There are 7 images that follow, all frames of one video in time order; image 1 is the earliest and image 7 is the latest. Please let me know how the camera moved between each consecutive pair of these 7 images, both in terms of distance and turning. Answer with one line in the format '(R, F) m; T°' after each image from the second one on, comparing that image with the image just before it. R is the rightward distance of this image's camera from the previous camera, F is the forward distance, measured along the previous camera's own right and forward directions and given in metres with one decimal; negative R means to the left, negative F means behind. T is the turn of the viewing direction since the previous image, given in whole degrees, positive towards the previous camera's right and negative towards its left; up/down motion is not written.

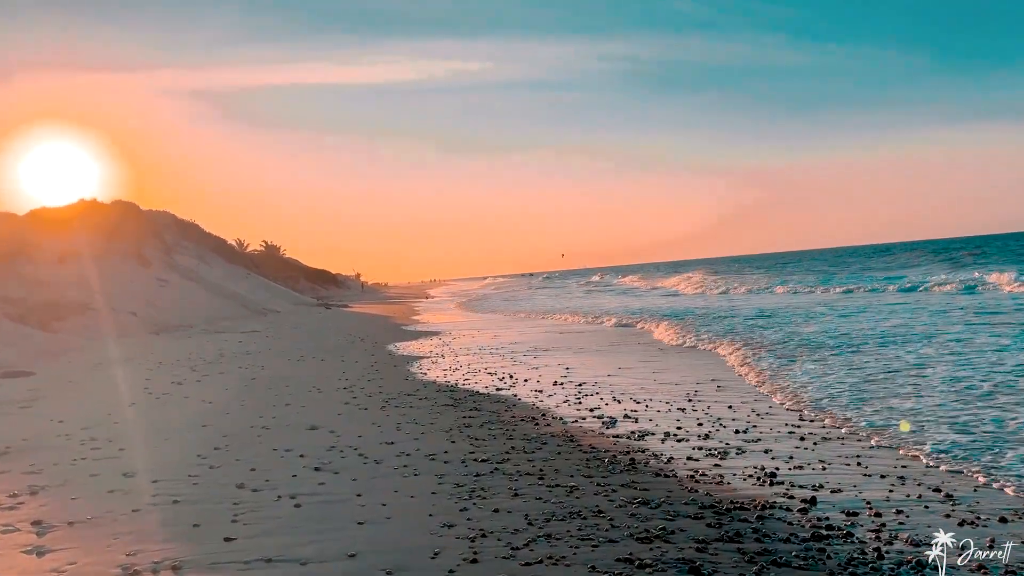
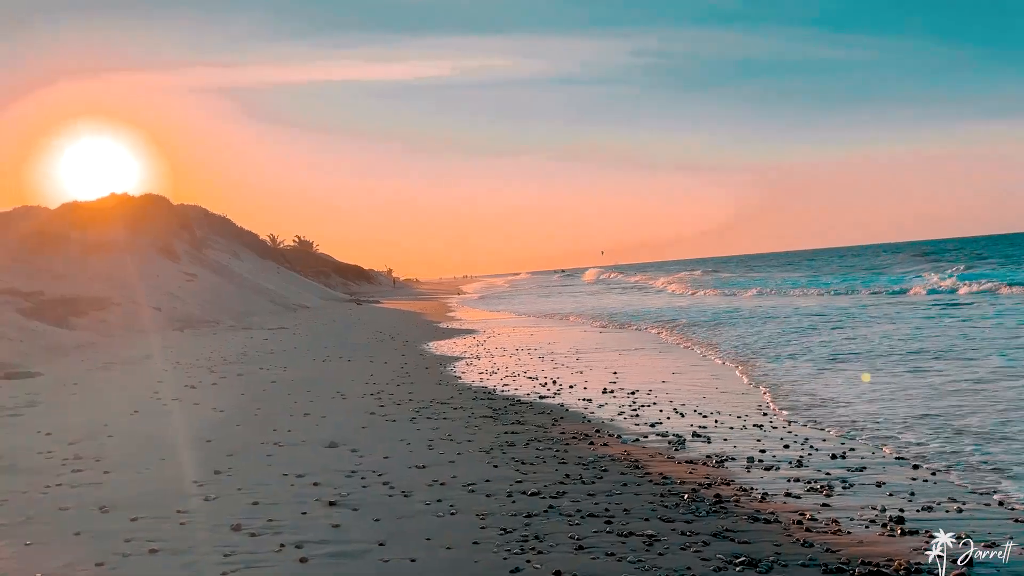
(-0.3, +1.7) m; -3°
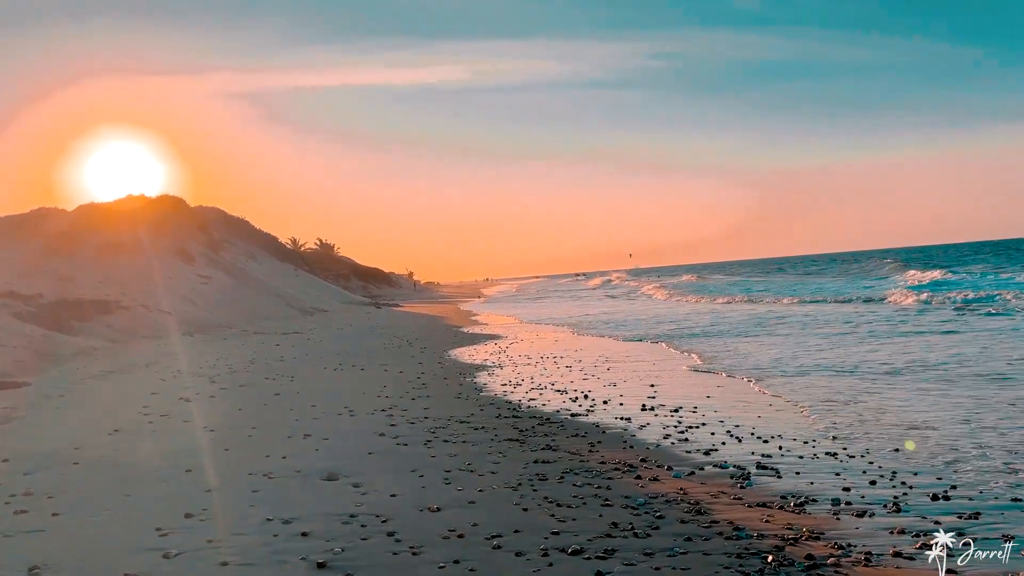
(-0.1, +1.5) m; -2°
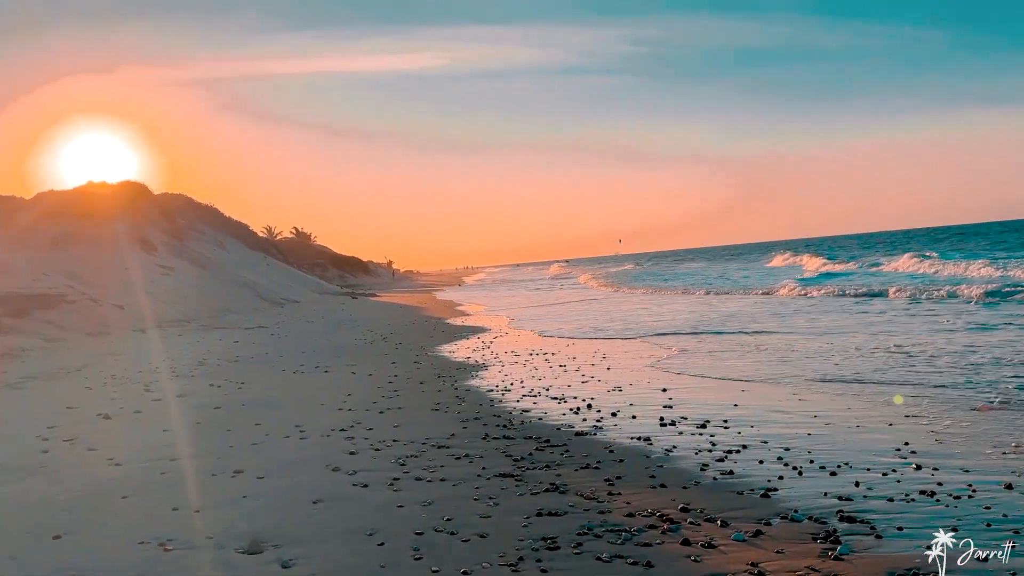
(-0.1, +2.4) m; +2°
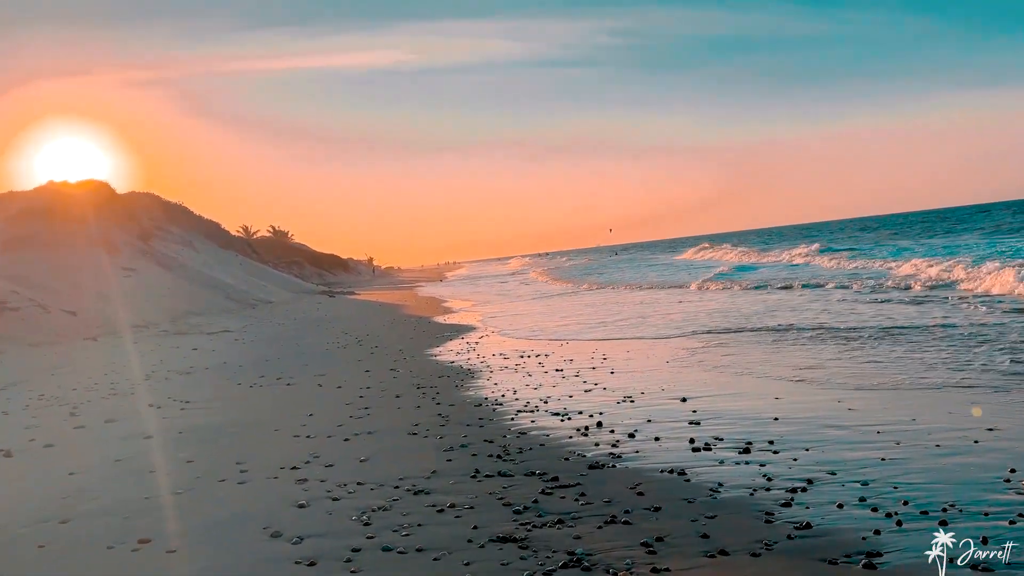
(-0.1, +2.1) m; +1°
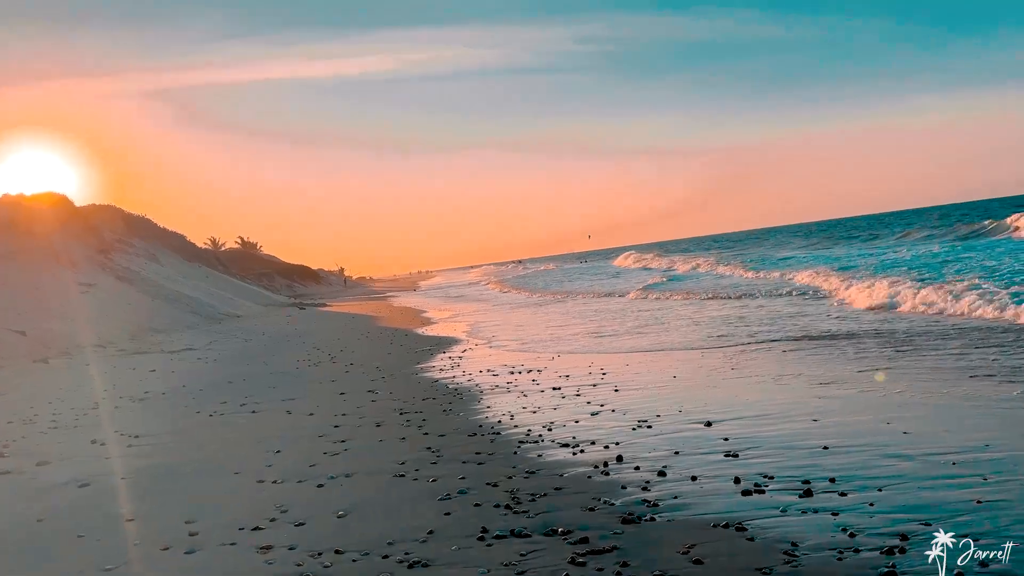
(-0.3, +1.5) m; +2°
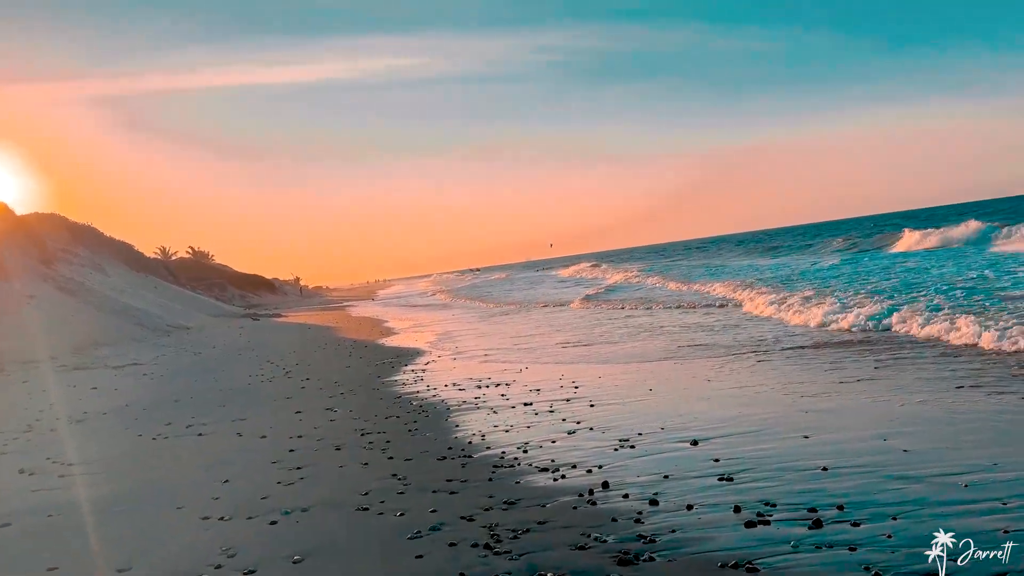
(-0.2, +0.7) m; +3°
